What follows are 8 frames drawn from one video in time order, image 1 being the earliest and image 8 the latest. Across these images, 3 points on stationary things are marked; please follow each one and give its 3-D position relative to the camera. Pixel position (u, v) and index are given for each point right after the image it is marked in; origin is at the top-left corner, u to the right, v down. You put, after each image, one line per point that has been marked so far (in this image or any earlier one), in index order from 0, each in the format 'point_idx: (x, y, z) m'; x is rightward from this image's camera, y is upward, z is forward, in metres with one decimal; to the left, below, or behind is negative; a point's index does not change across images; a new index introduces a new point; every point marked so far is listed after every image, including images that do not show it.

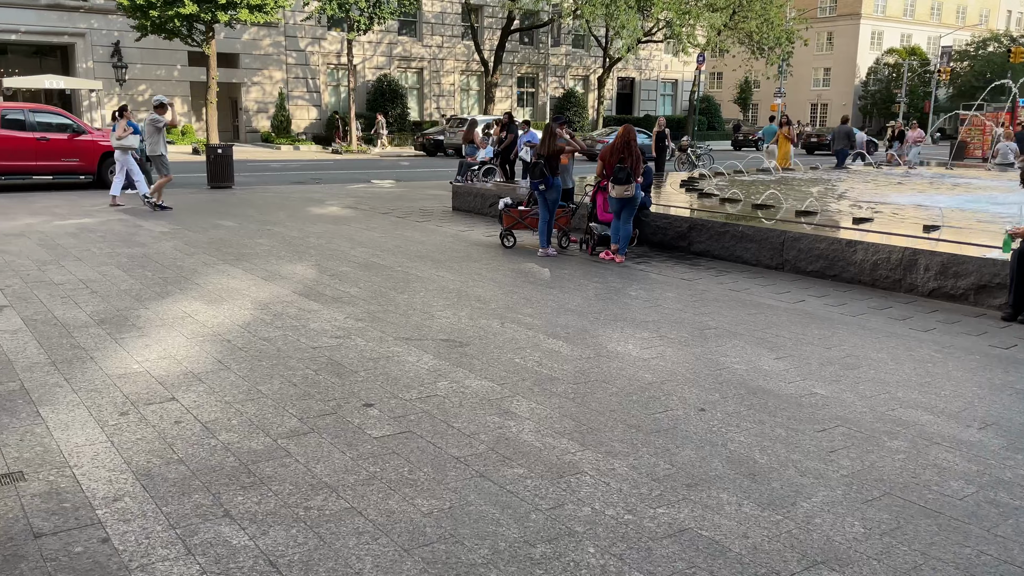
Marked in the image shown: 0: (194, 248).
0: (-4.0, +0.5, +9.8) m
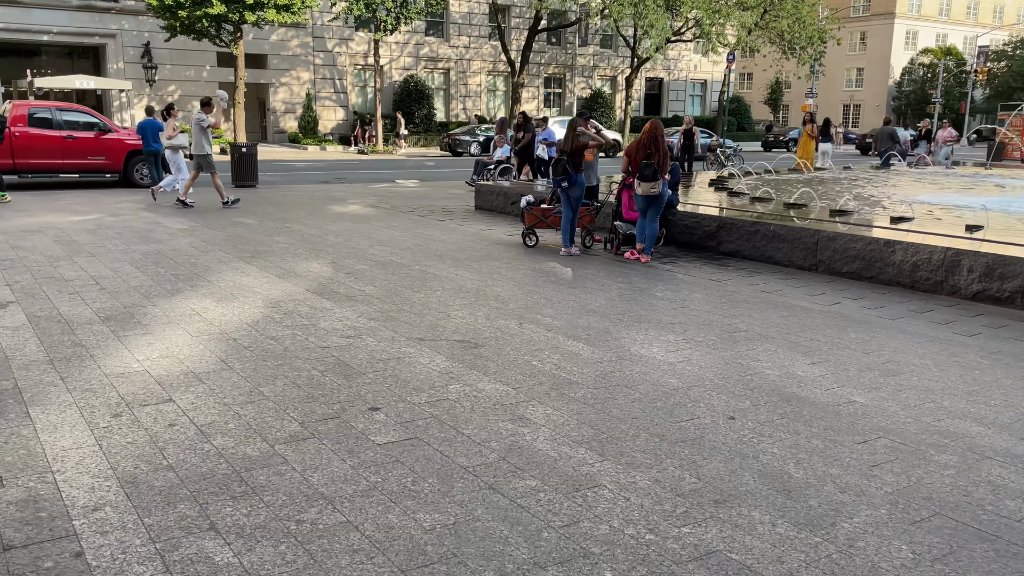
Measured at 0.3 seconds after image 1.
0: (-3.7, +0.5, +9.6) m
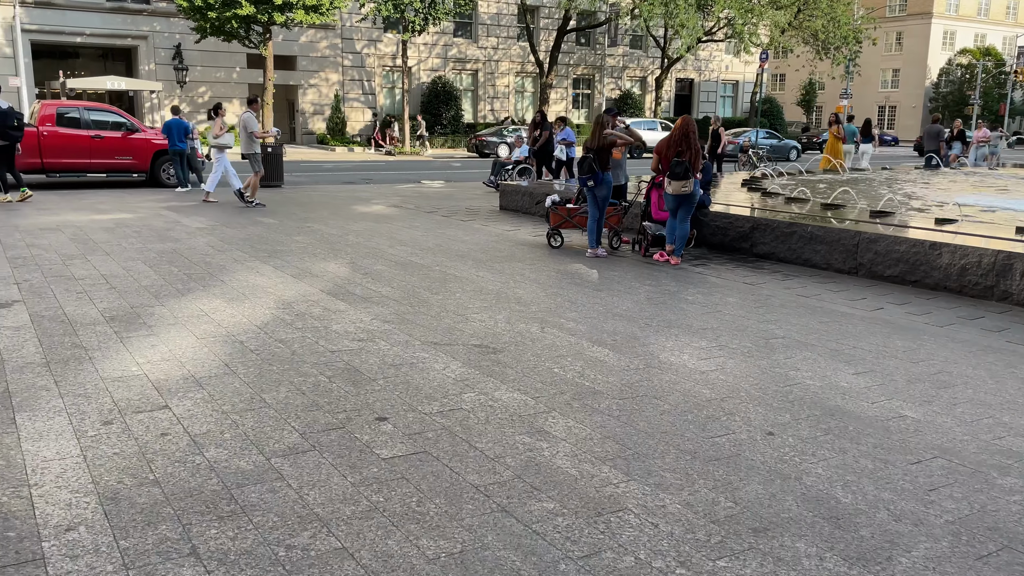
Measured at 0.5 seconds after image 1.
0: (-3.4, +0.5, +9.4) m
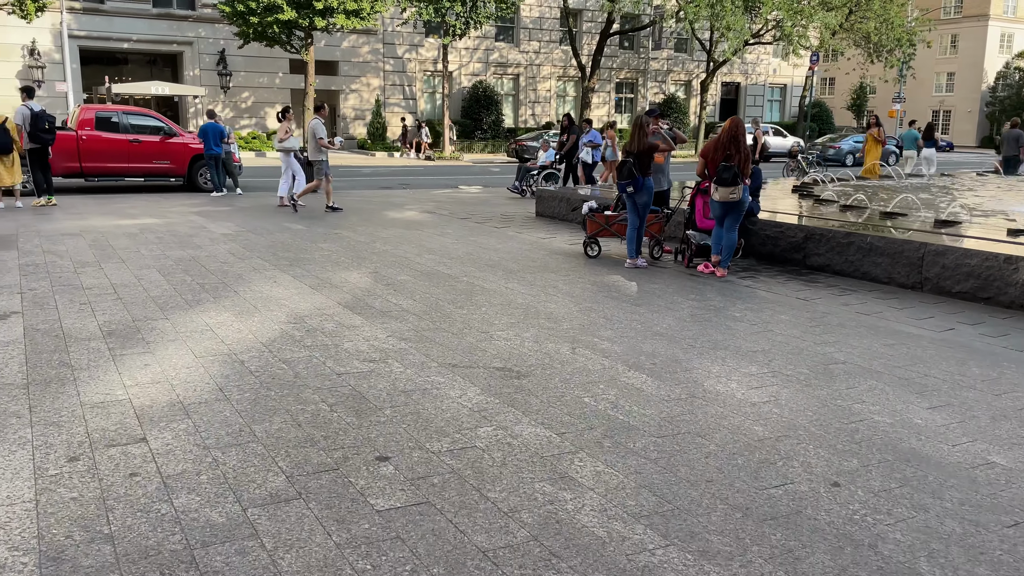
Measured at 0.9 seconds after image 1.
0: (-3.0, +0.4, +9.1) m
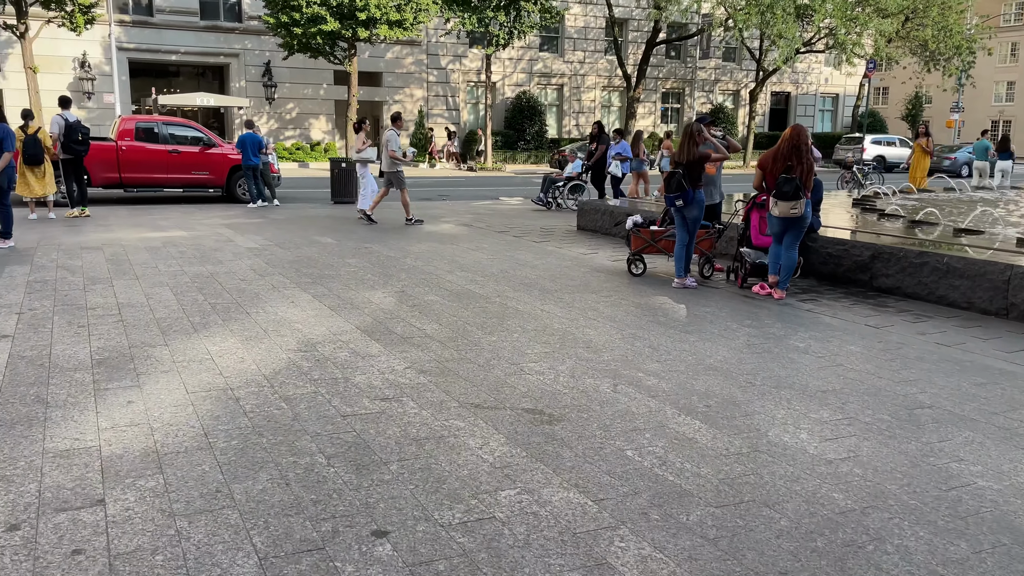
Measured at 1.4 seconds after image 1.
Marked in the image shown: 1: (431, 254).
0: (-2.6, +0.2, +8.6) m
1: (-1.1, +0.4, +10.1) m
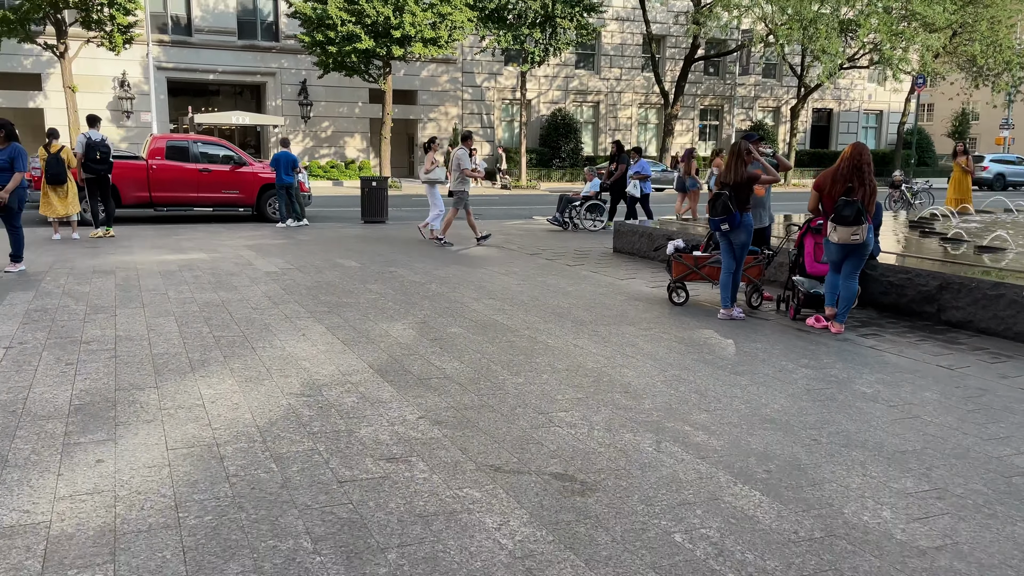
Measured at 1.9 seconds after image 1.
0: (-2.3, -0.1, +8.1) m
1: (-0.7, +0.1, +9.5) m
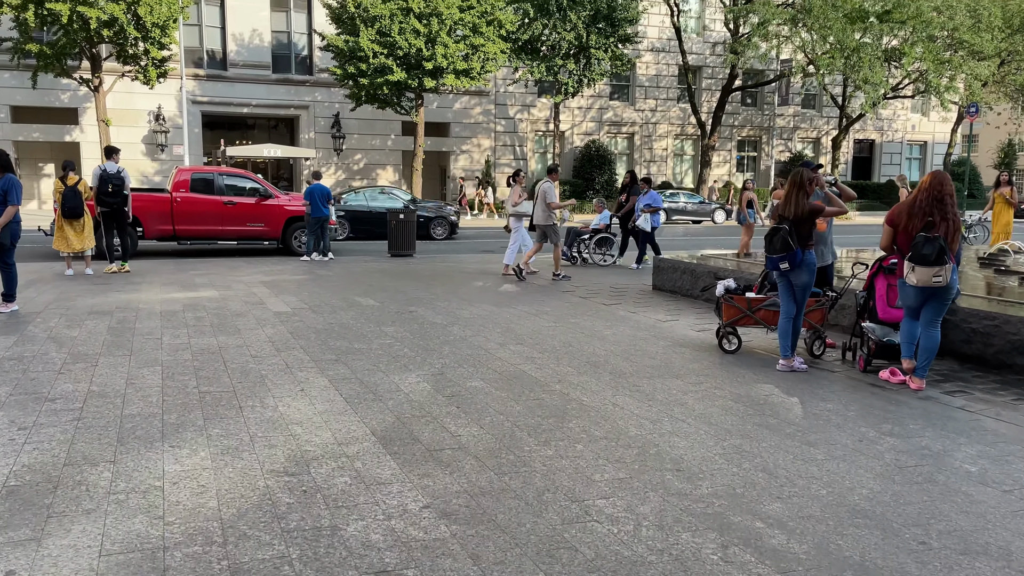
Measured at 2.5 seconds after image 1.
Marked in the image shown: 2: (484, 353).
0: (-2.0, -0.5, +7.3) m
1: (-0.3, -0.4, +8.7) m
2: (-0.3, -0.6, +7.0) m
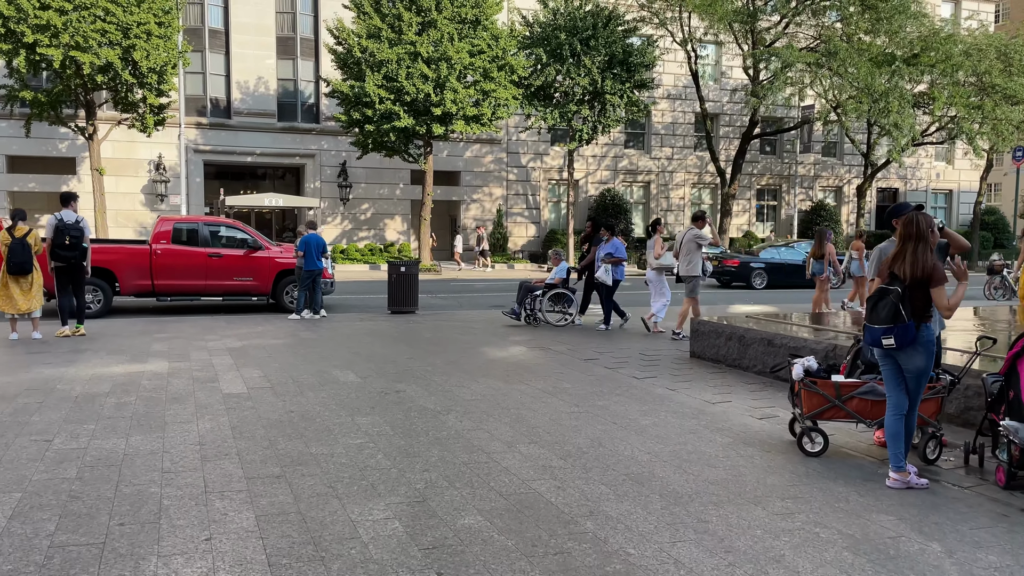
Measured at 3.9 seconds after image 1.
0: (-1.9, -1.1, +5.6) m
1: (-0.2, -1.0, +6.9) m
2: (-0.2, -1.1, +5.2) m
